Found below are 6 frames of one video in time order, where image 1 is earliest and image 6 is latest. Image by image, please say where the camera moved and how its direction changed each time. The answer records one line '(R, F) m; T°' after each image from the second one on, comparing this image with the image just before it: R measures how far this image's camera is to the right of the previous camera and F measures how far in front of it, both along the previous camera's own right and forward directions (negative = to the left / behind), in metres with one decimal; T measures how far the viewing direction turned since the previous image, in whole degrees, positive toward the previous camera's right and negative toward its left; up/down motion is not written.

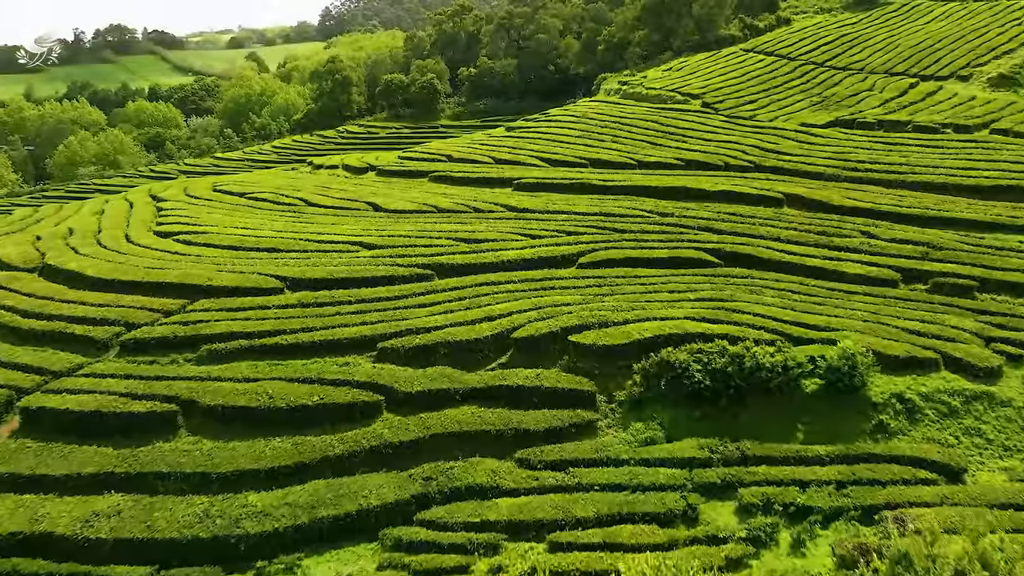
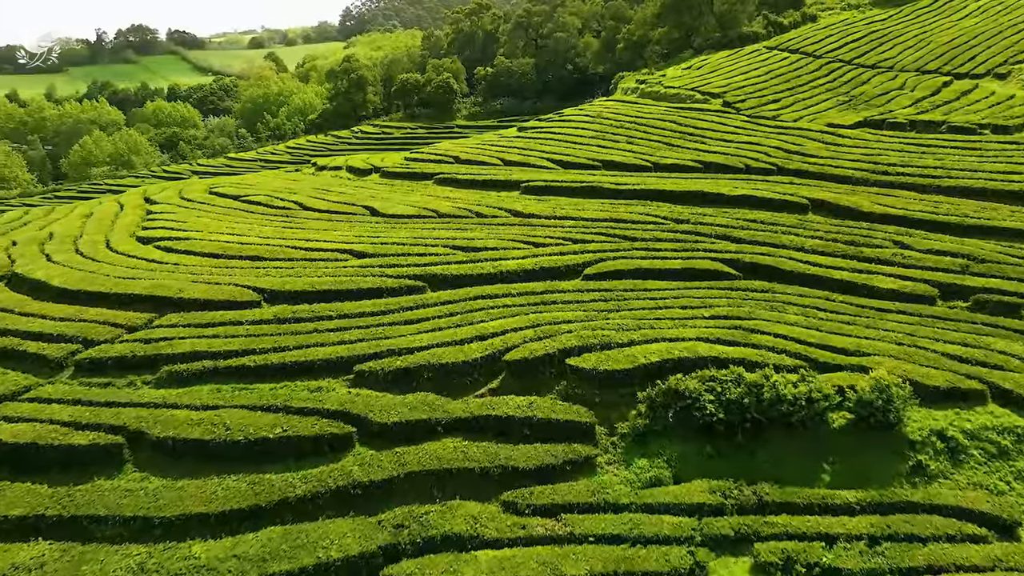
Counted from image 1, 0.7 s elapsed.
(+0.9, +2.4) m; -2°
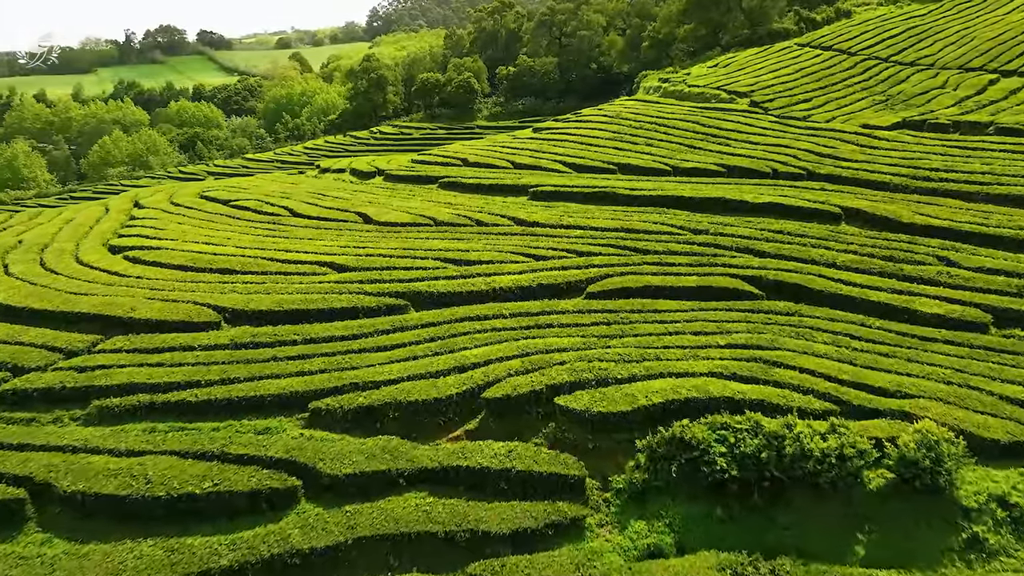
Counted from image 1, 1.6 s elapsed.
(+1.3, +3.0) m; -2°
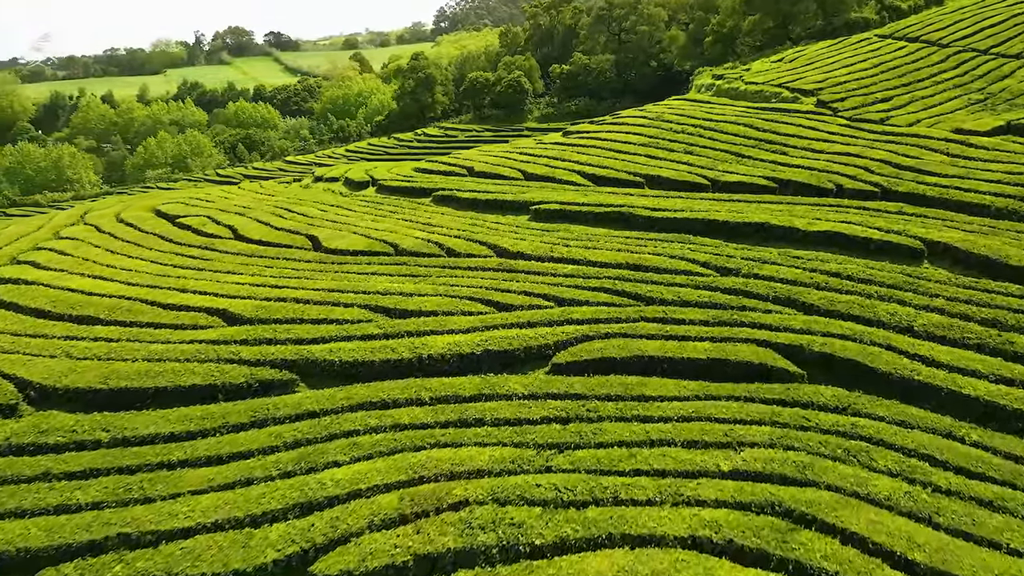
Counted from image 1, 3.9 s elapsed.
(+4.0, +7.6) m; -6°
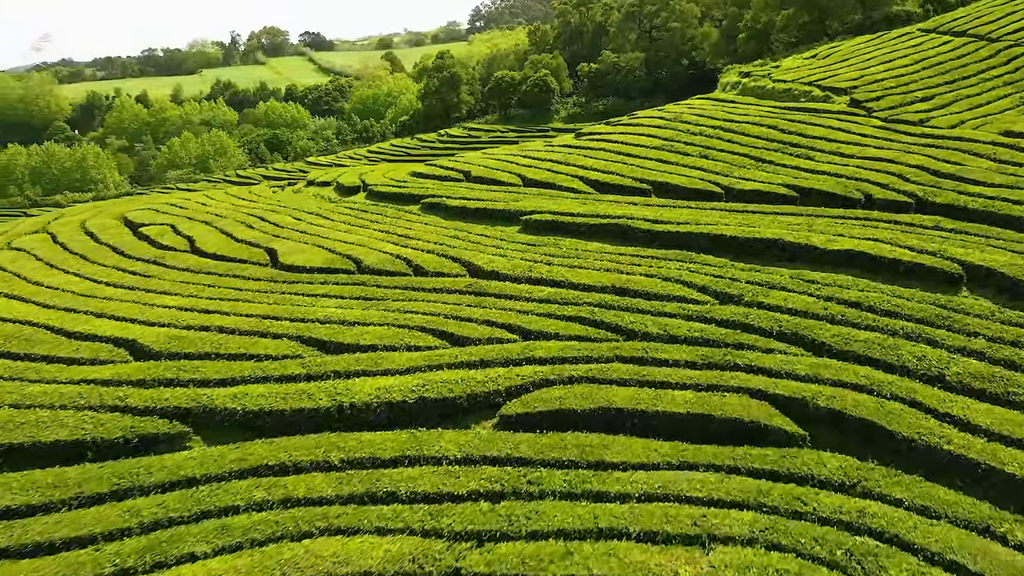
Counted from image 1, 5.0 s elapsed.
(+2.5, +3.4) m; -3°
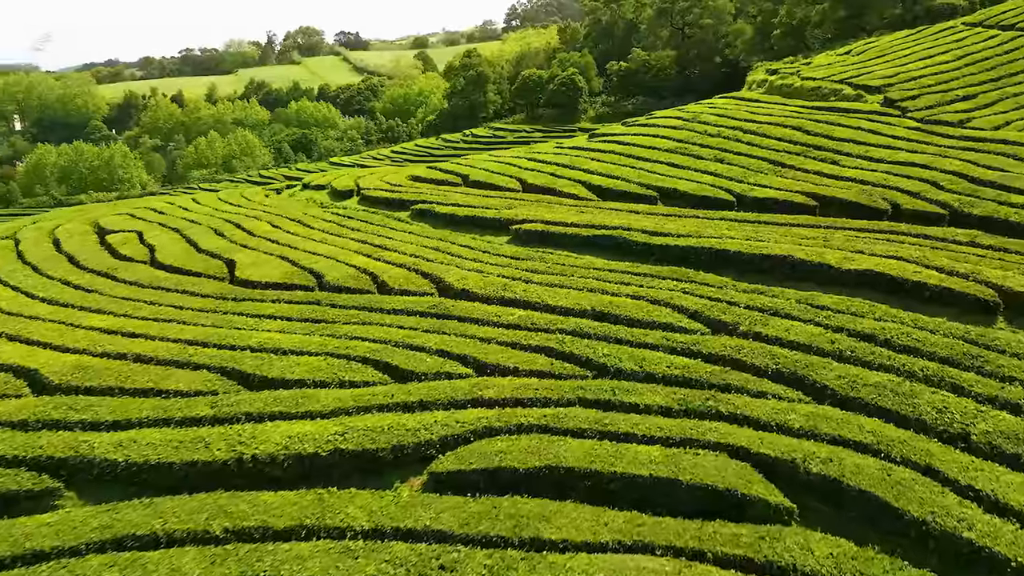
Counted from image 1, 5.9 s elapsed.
(+2.4, +2.7) m; -3°
